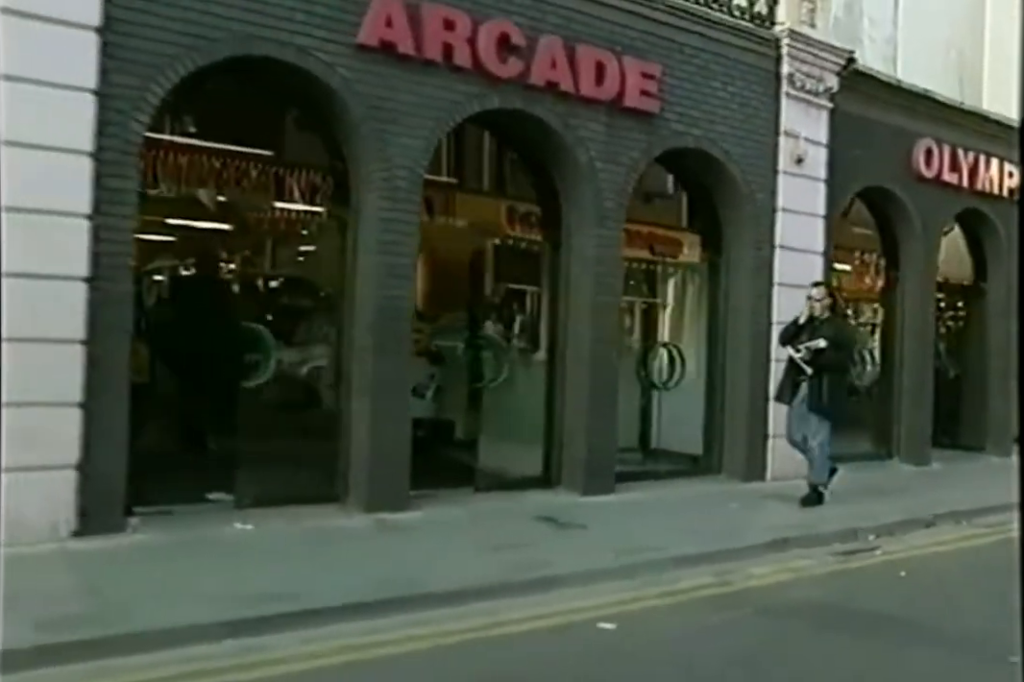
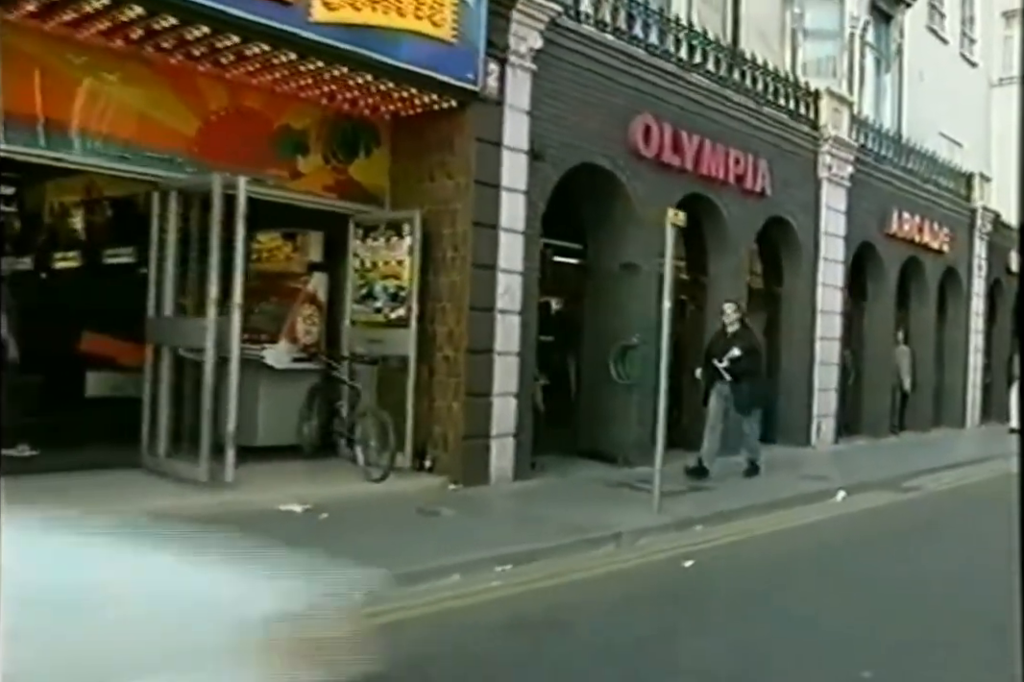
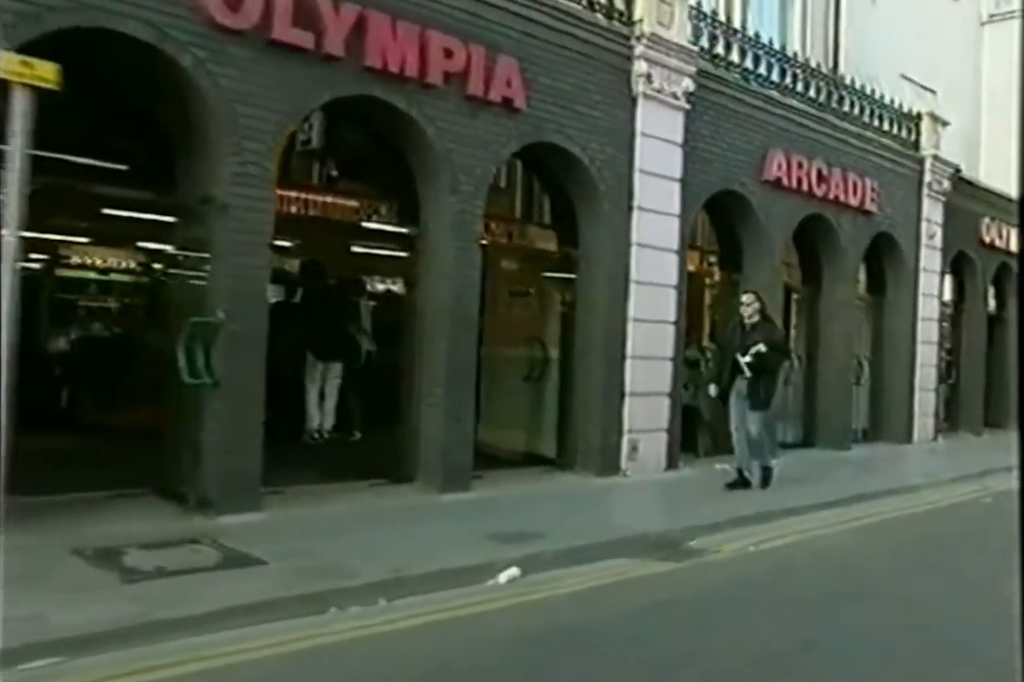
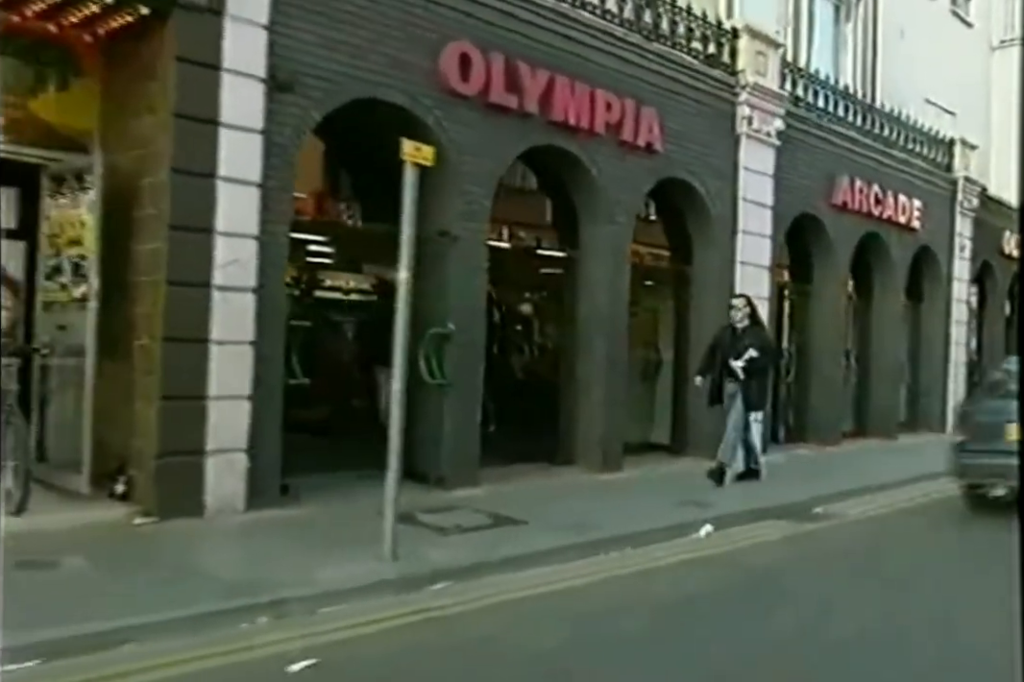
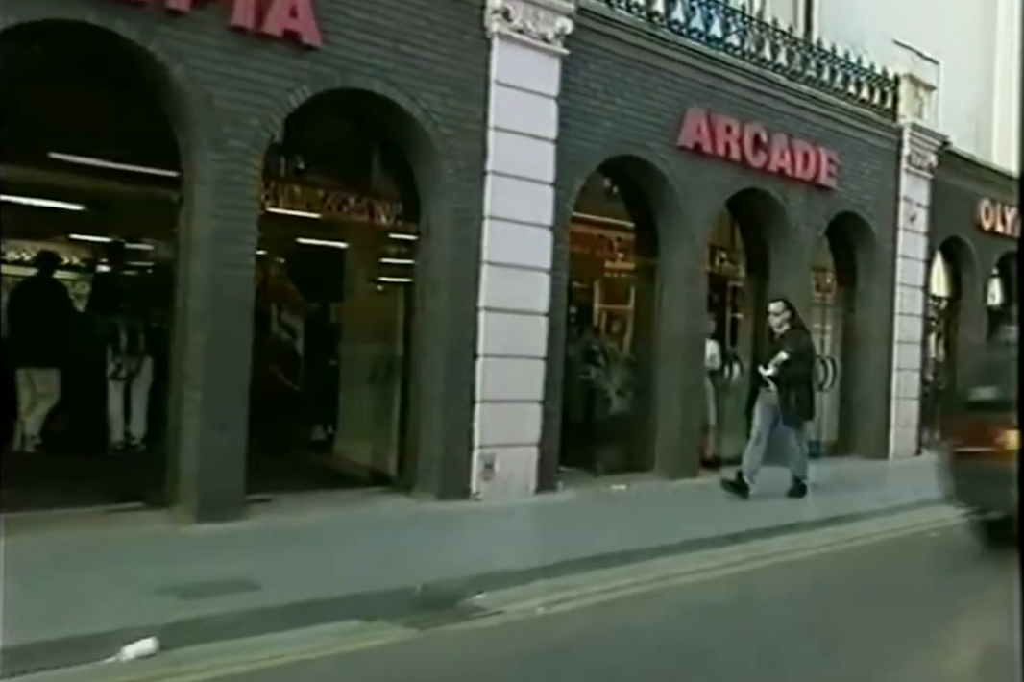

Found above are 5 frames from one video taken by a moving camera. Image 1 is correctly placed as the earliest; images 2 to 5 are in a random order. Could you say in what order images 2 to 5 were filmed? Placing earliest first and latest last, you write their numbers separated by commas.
5, 3, 4, 2
